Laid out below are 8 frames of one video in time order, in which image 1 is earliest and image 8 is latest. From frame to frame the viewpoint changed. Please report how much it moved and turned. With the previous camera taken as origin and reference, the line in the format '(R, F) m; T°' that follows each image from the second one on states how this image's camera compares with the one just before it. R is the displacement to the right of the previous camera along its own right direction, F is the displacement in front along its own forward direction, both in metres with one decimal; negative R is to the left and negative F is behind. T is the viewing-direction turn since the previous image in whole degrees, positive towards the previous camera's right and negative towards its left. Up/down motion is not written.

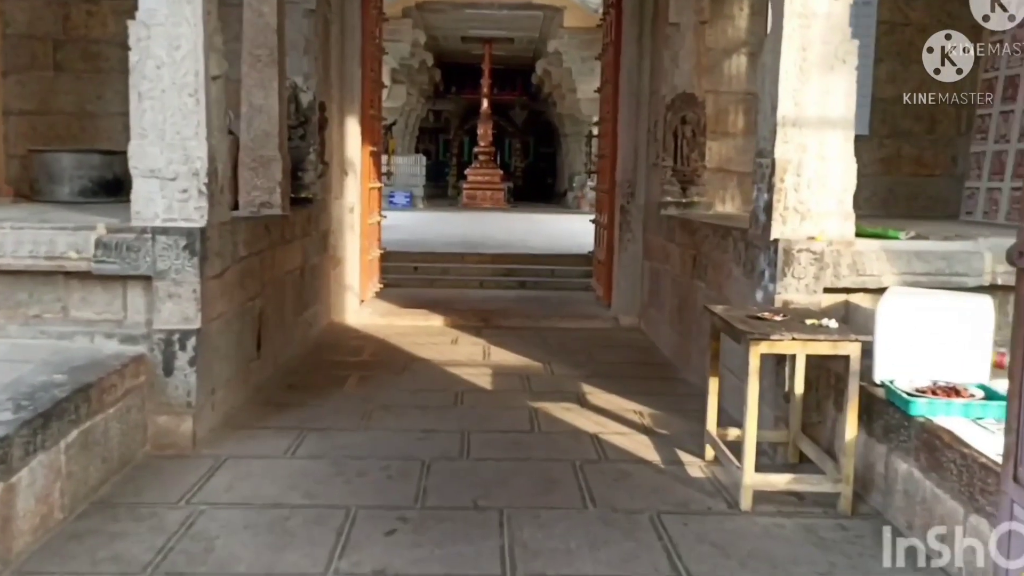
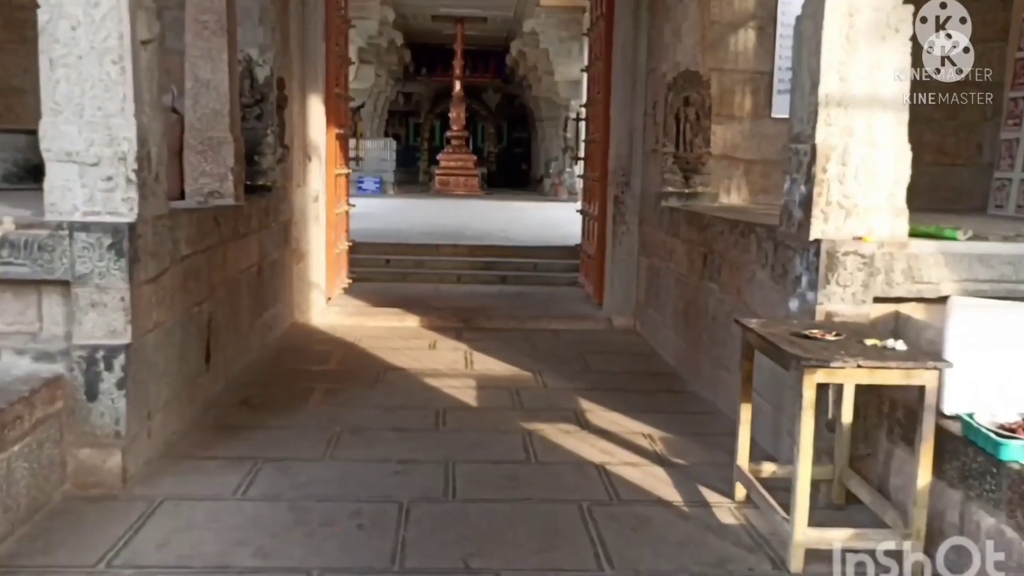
(-0.1, +0.4) m; +2°
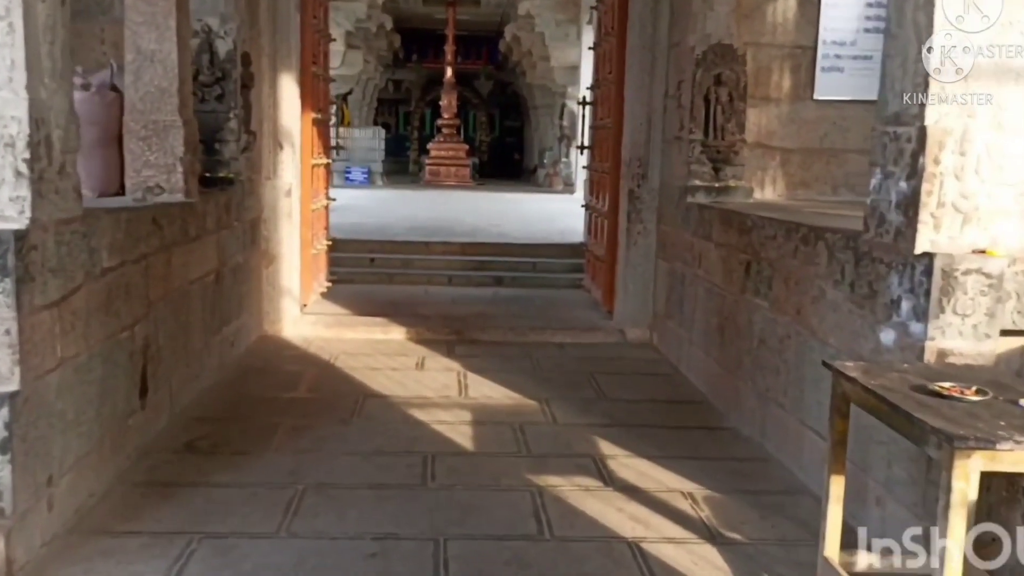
(0.0, +0.5) m; +1°
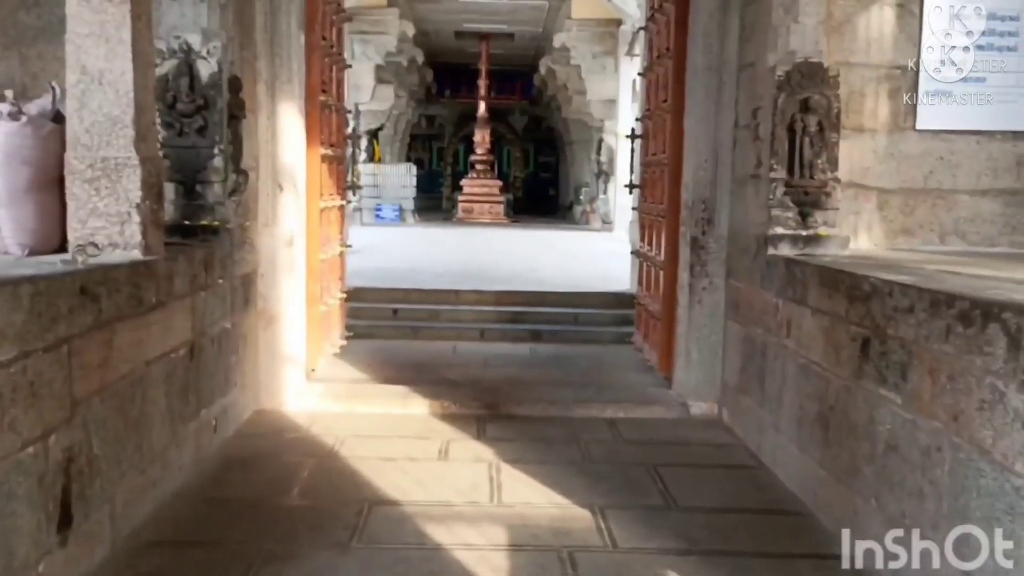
(0.0, +0.6) m; -2°
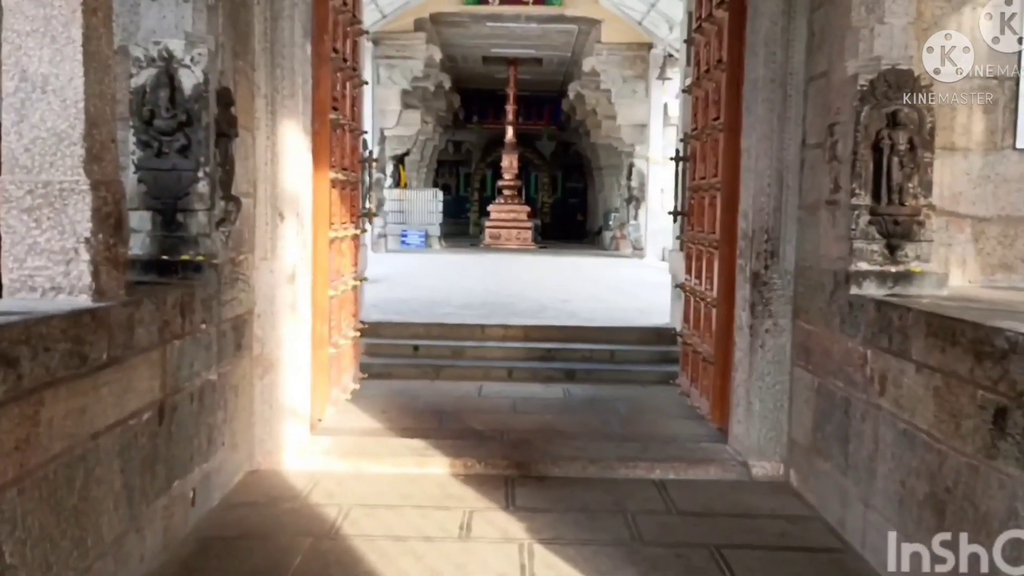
(0.0, +0.4) m; -2°
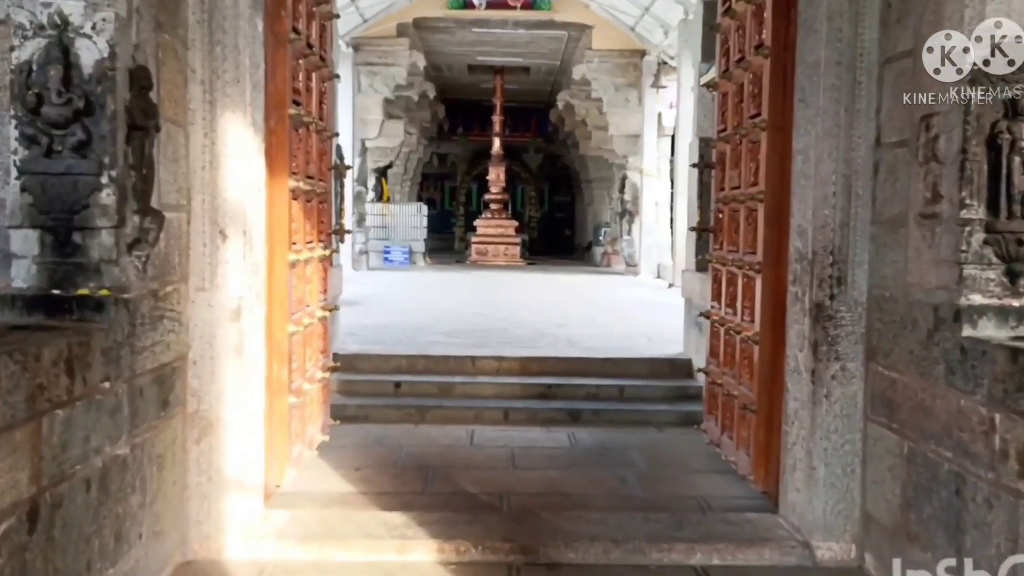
(0.0, +0.6) m; +1°
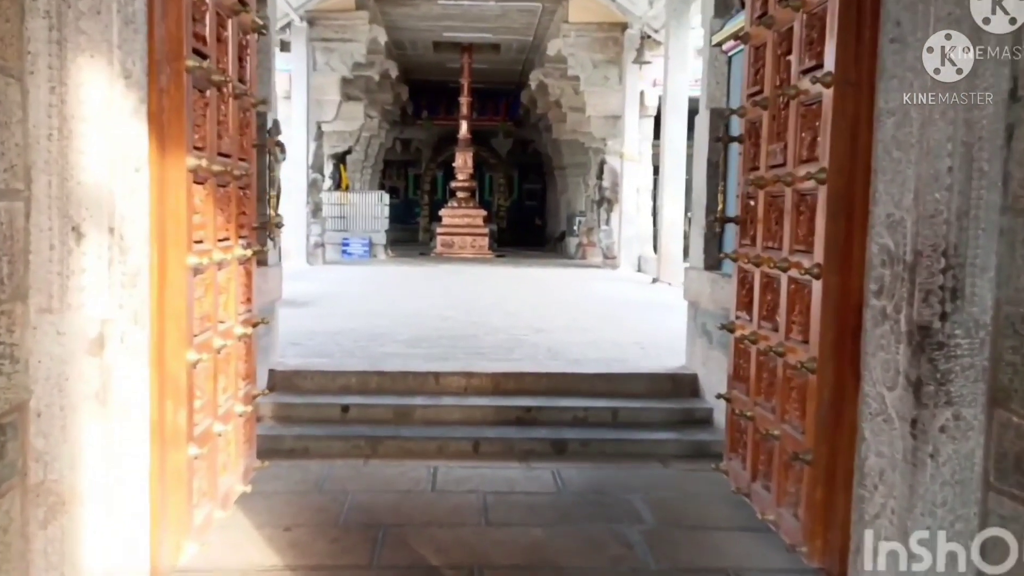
(0.0, +0.7) m; +2°
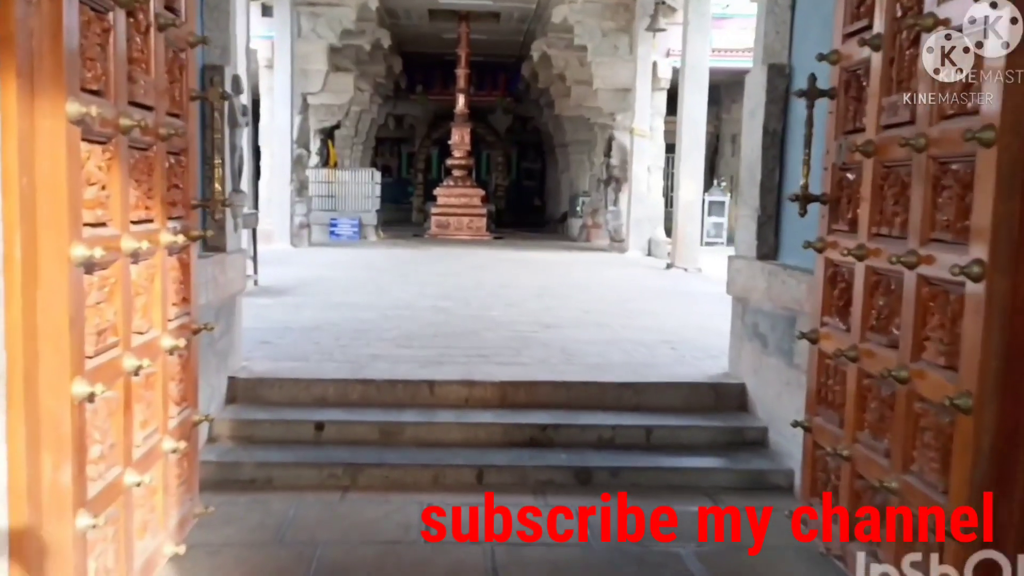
(-0.1, +0.7) m; 0°
